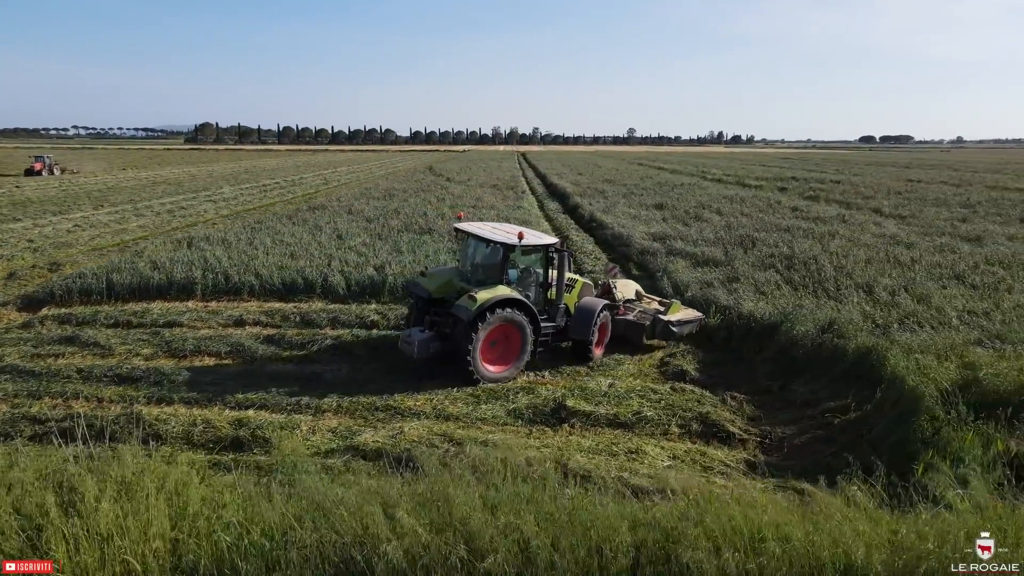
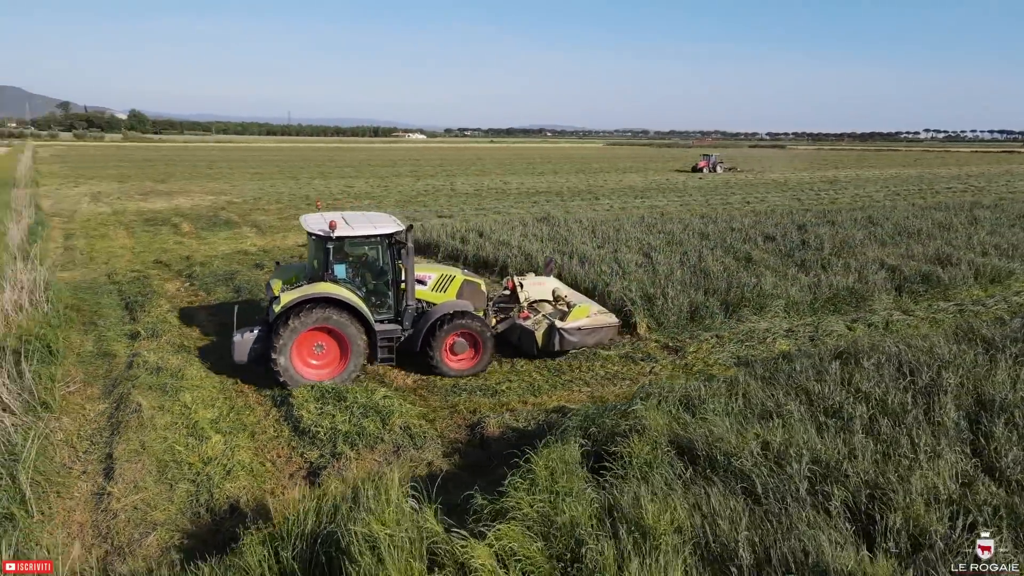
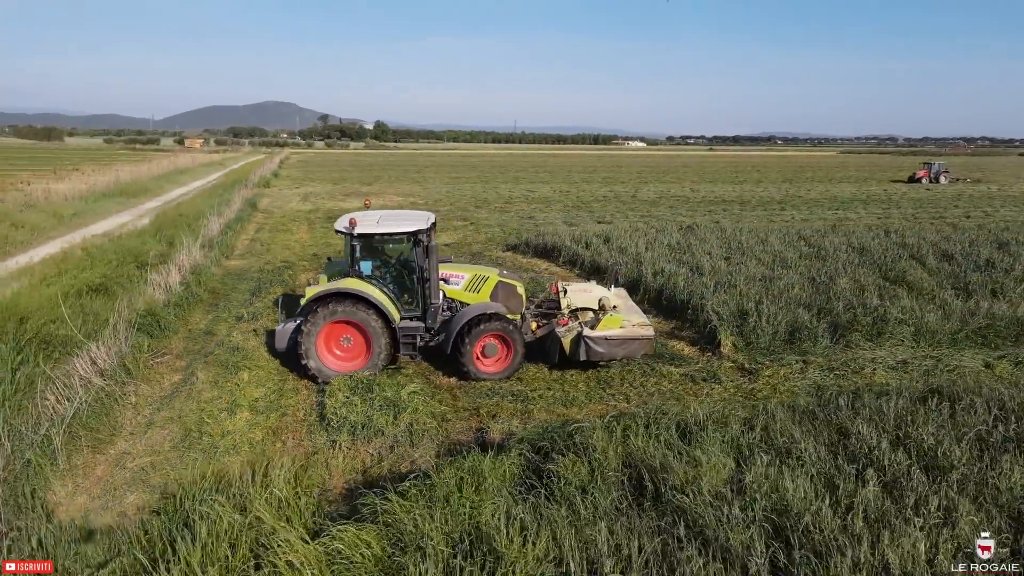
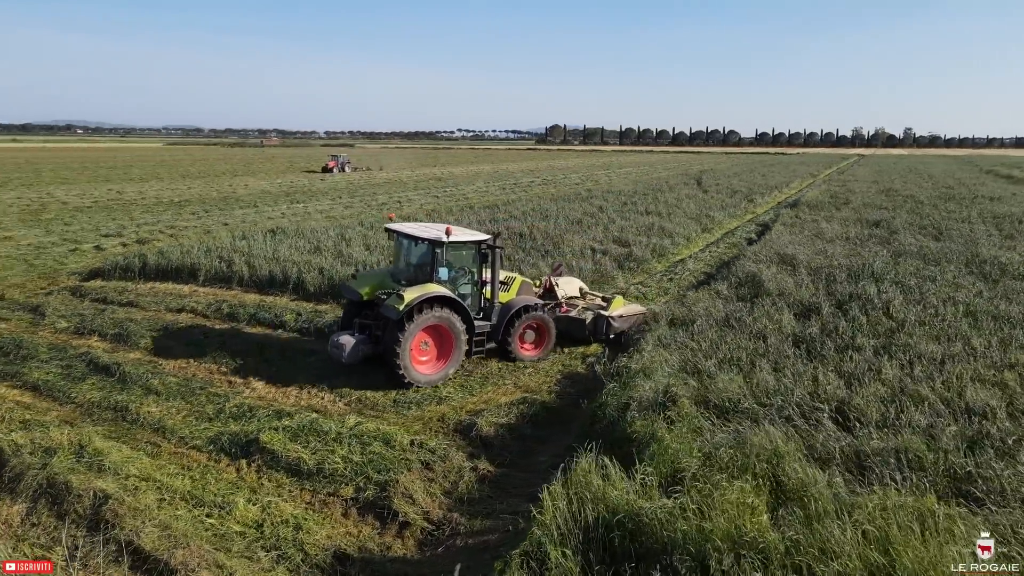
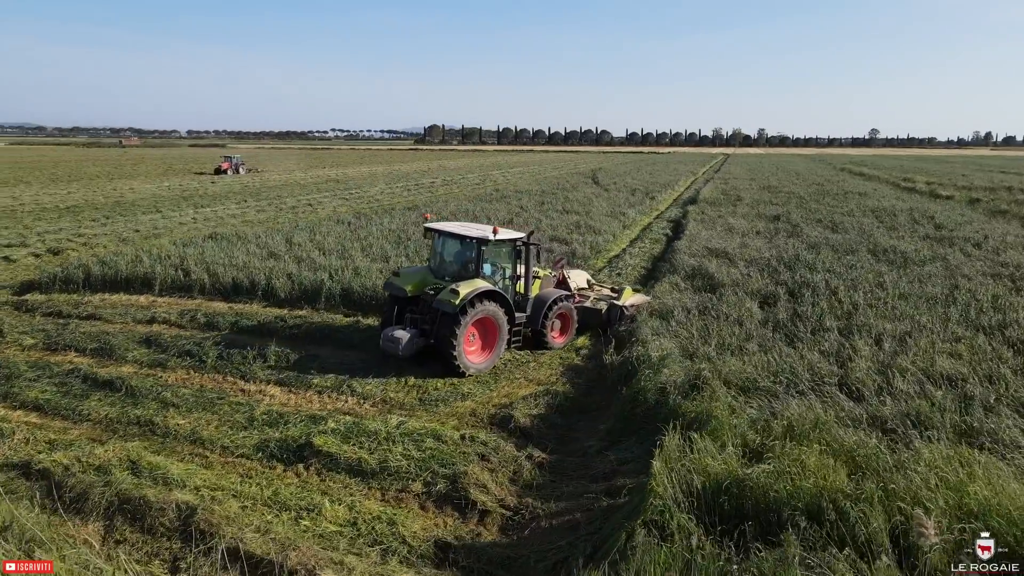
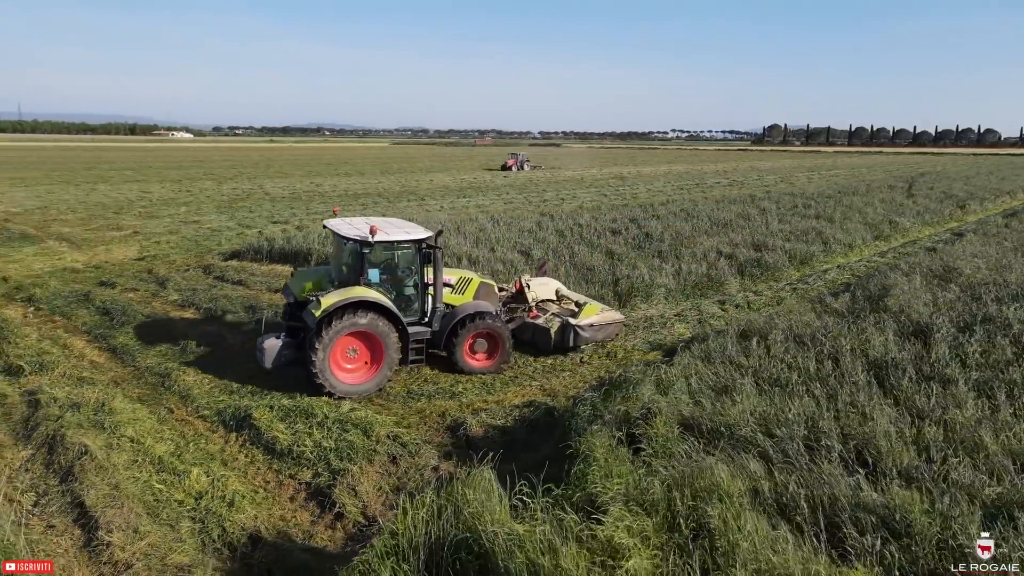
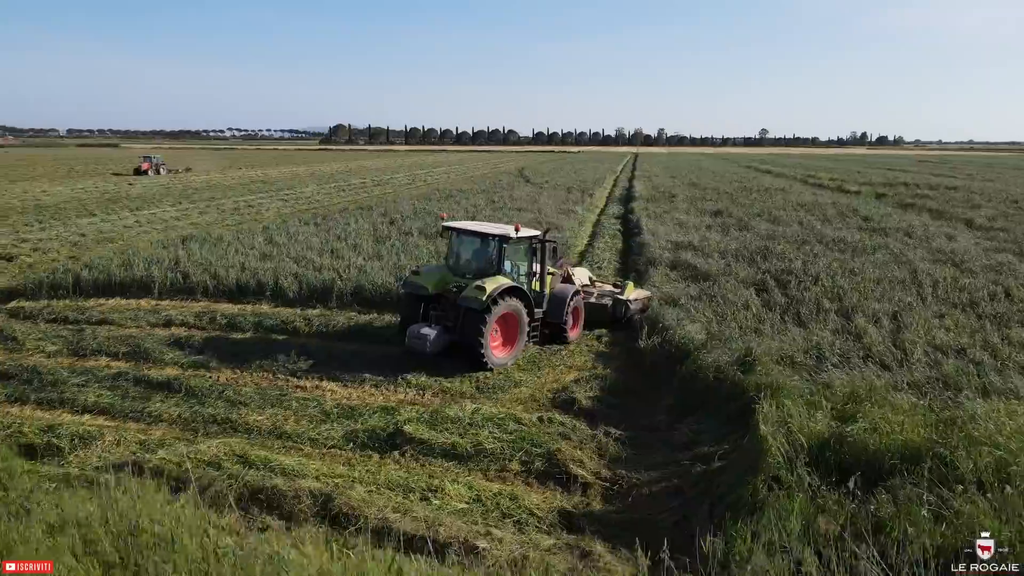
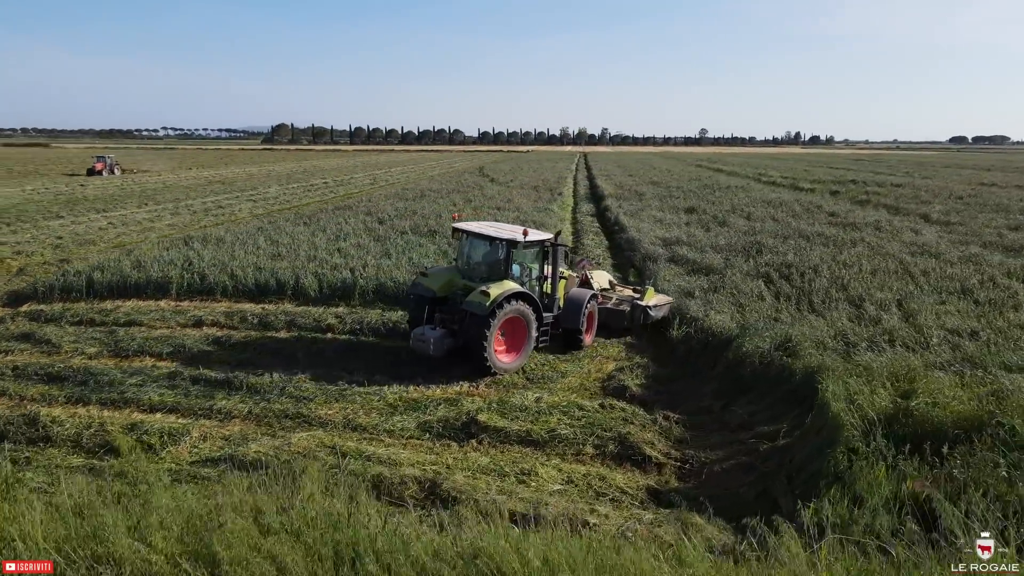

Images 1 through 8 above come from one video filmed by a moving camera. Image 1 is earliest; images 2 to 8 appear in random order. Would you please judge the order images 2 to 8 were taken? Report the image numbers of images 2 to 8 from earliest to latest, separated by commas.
8, 7, 5, 4, 6, 2, 3
